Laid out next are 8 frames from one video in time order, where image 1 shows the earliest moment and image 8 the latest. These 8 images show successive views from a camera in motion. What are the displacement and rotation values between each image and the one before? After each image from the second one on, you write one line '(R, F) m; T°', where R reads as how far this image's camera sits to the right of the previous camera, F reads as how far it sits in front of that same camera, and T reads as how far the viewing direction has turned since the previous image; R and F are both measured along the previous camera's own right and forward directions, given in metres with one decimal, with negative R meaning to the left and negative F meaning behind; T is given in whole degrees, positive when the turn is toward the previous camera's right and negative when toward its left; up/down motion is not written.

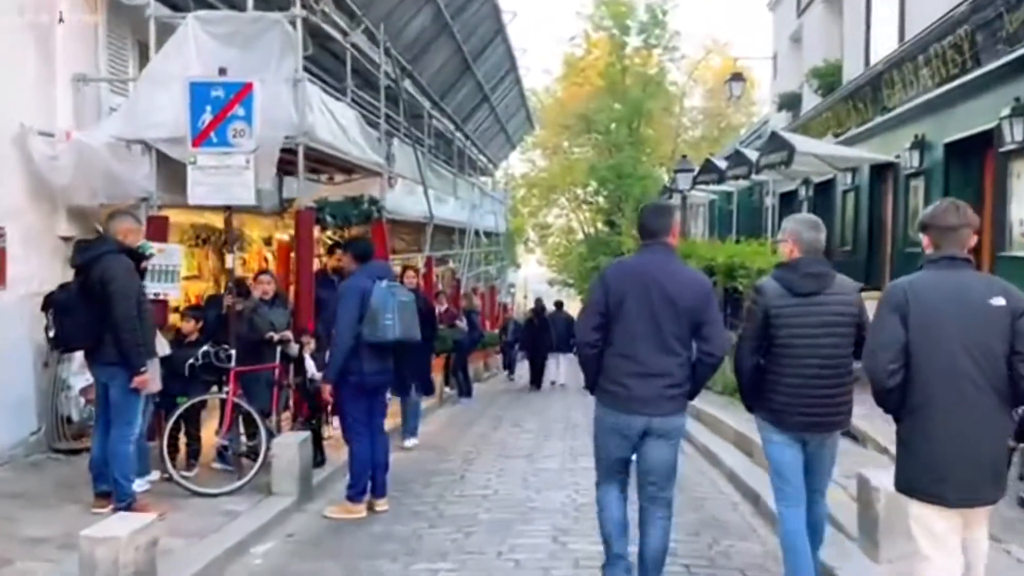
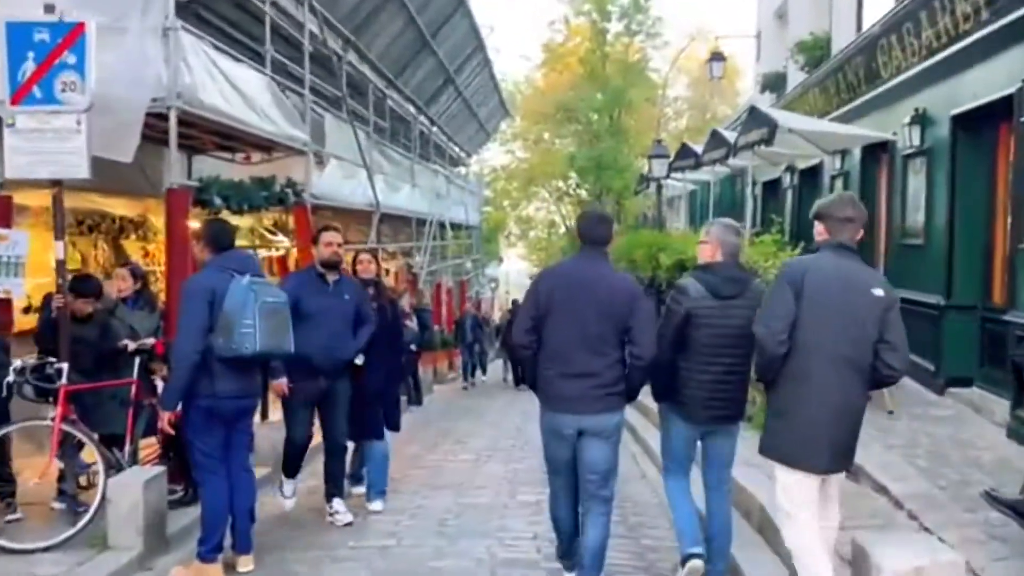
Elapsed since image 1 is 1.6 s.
(+0.7, +1.7) m; +1°
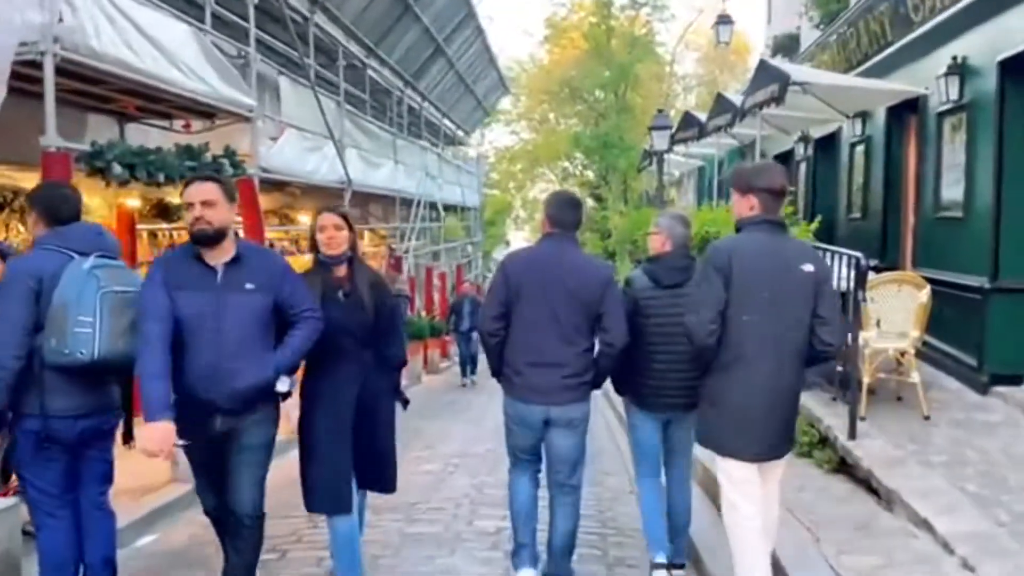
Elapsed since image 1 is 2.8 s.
(+0.5, +1.4) m; -1°
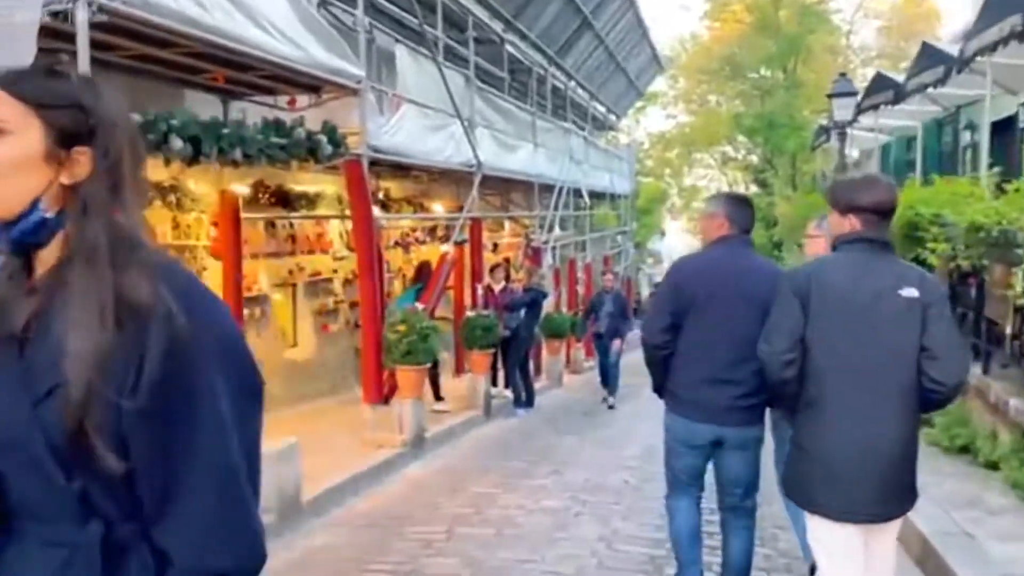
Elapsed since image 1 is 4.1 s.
(+0.1, +1.7) m; -11°
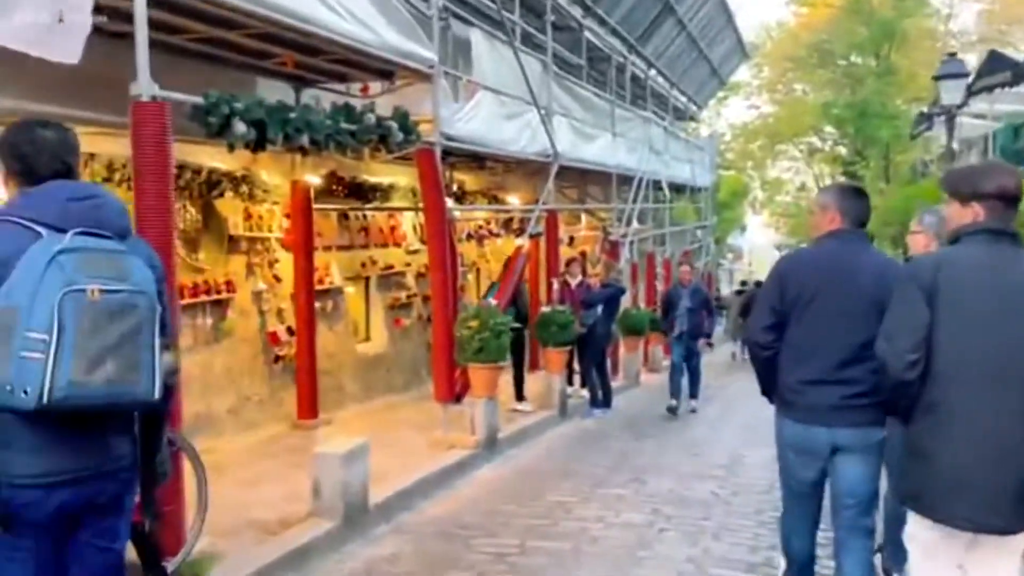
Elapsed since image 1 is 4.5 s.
(-0.1, +0.5) m; -5°
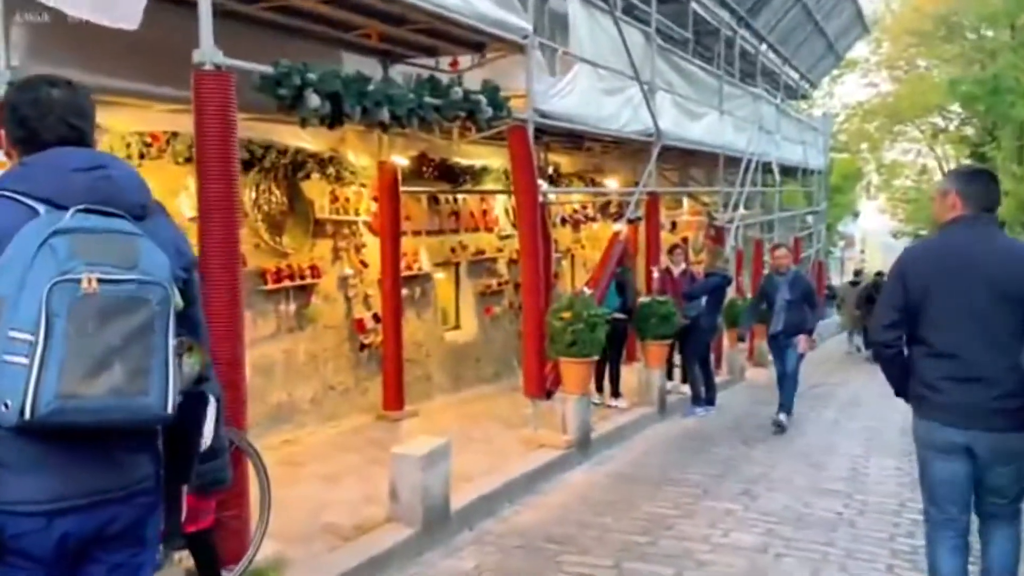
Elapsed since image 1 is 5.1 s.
(0.0, +0.6) m; -7°
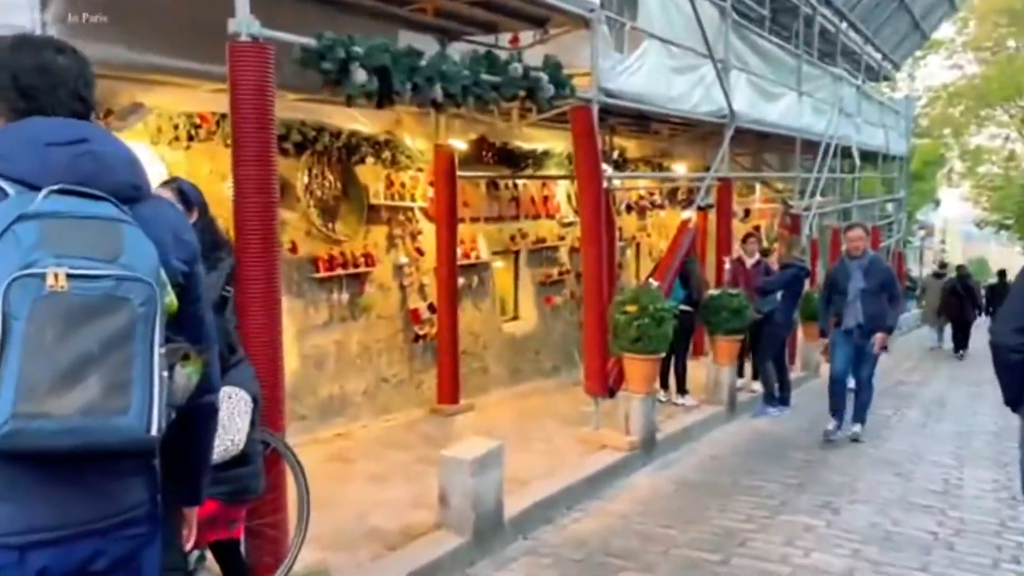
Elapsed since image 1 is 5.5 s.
(0.0, +0.5) m; -5°
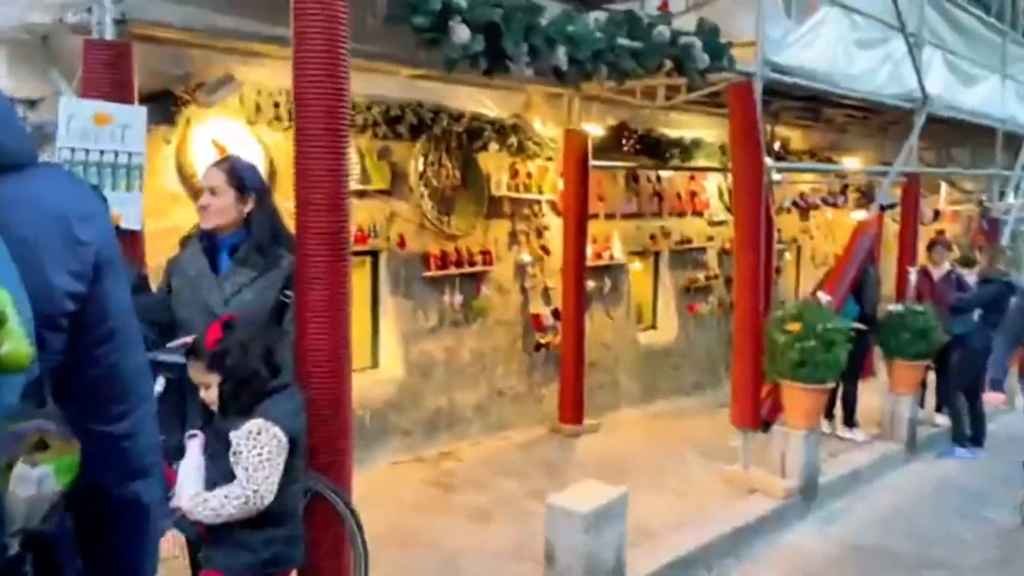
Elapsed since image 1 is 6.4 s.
(+0.1, +1.0) m; -10°
